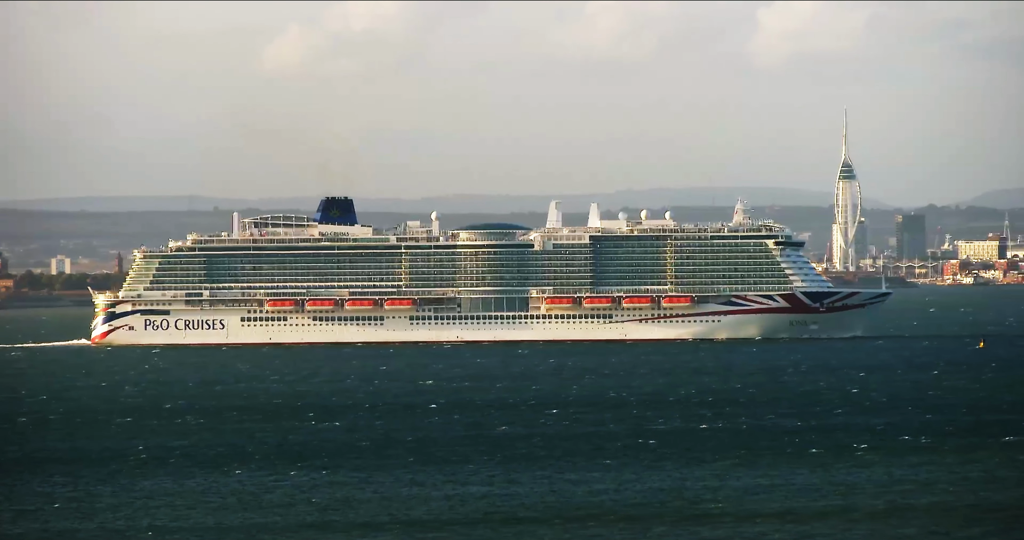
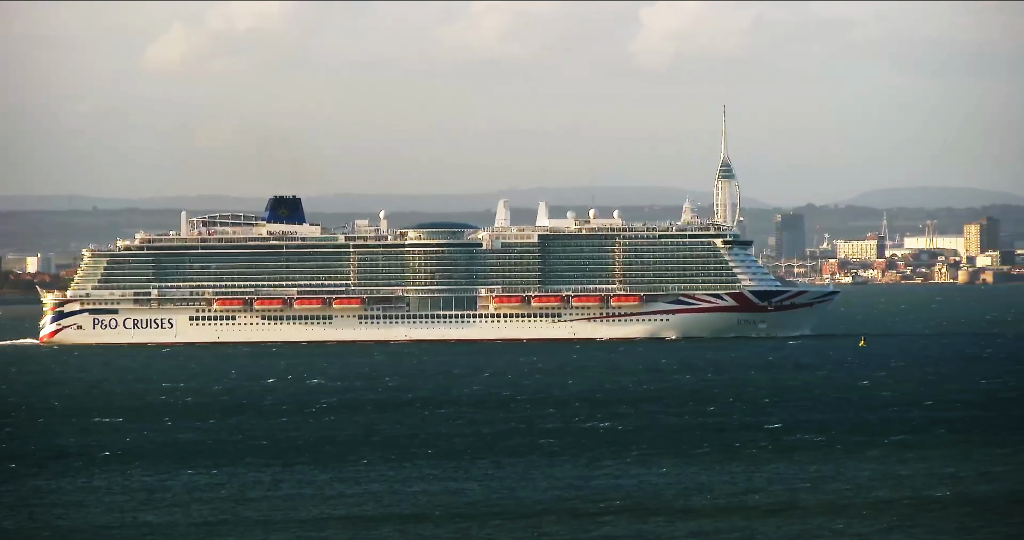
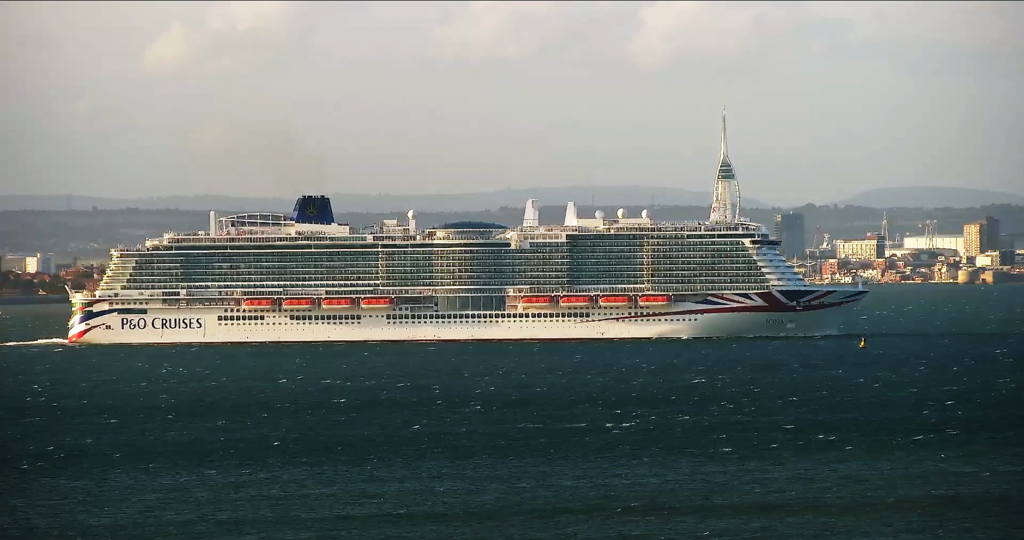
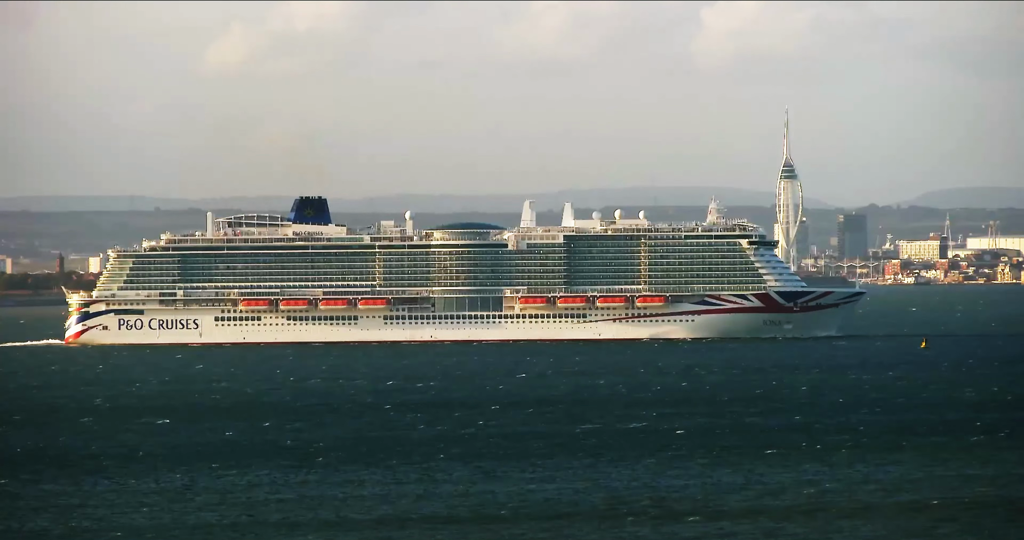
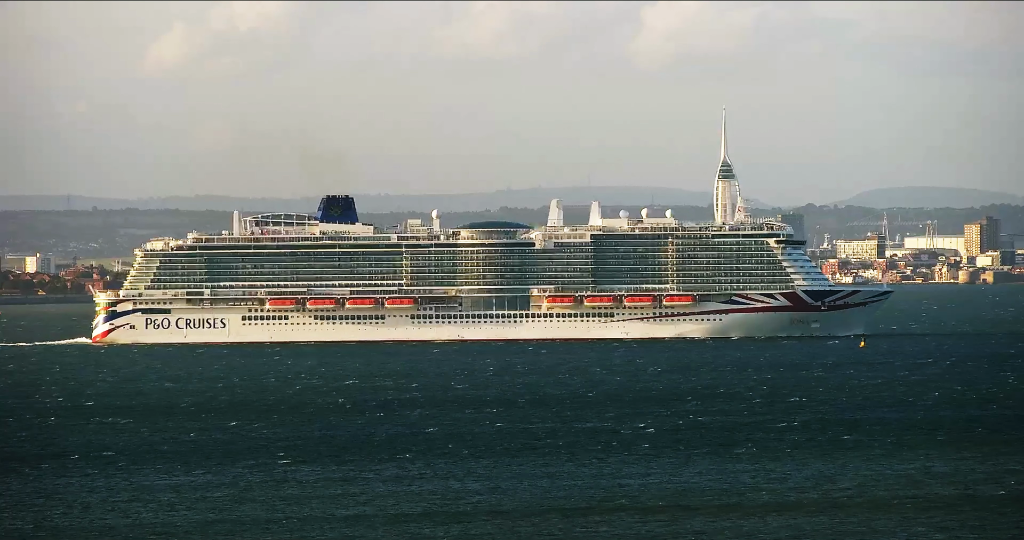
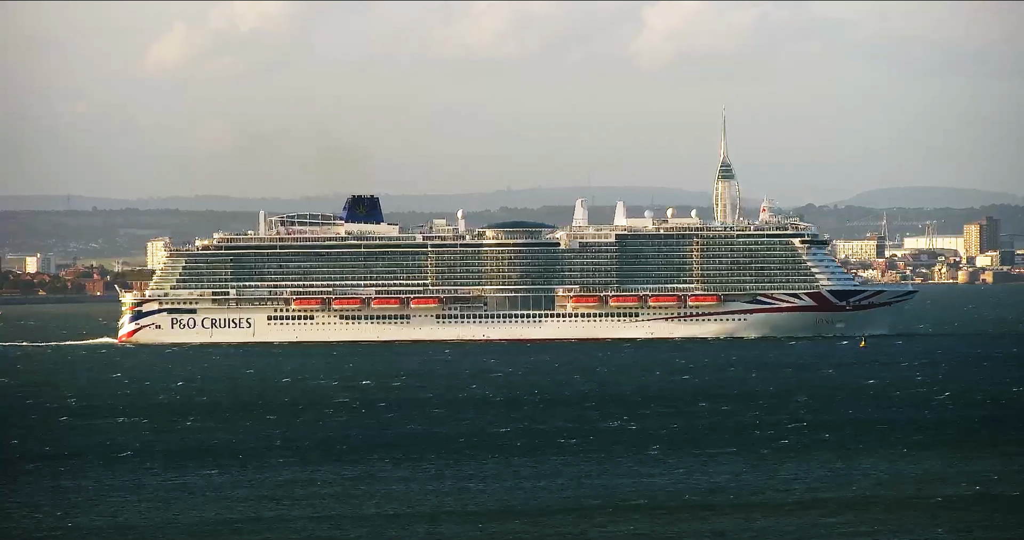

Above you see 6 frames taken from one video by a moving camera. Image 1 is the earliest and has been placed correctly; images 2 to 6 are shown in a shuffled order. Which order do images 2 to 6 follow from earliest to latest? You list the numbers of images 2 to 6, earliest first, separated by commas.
4, 2, 3, 5, 6
